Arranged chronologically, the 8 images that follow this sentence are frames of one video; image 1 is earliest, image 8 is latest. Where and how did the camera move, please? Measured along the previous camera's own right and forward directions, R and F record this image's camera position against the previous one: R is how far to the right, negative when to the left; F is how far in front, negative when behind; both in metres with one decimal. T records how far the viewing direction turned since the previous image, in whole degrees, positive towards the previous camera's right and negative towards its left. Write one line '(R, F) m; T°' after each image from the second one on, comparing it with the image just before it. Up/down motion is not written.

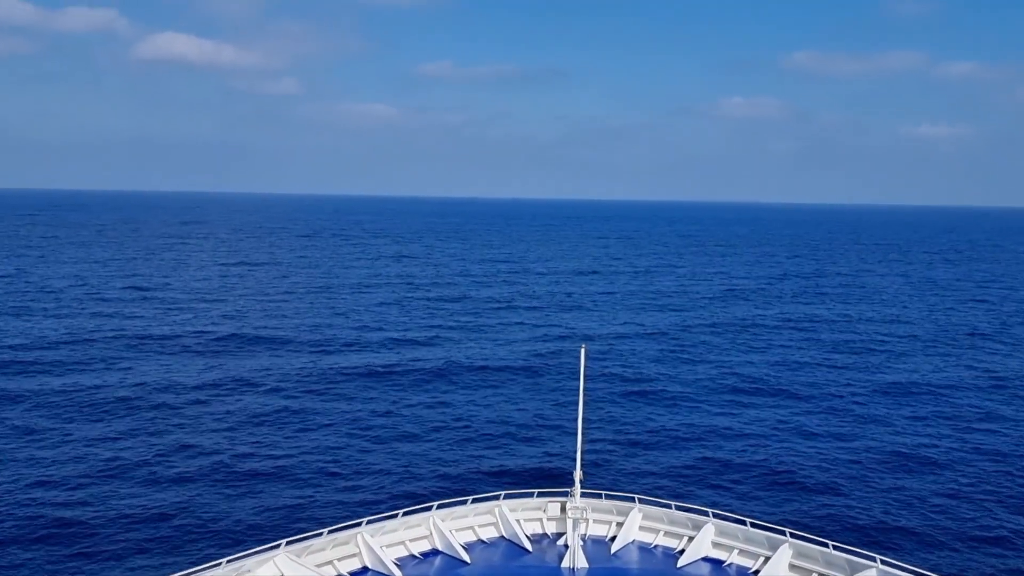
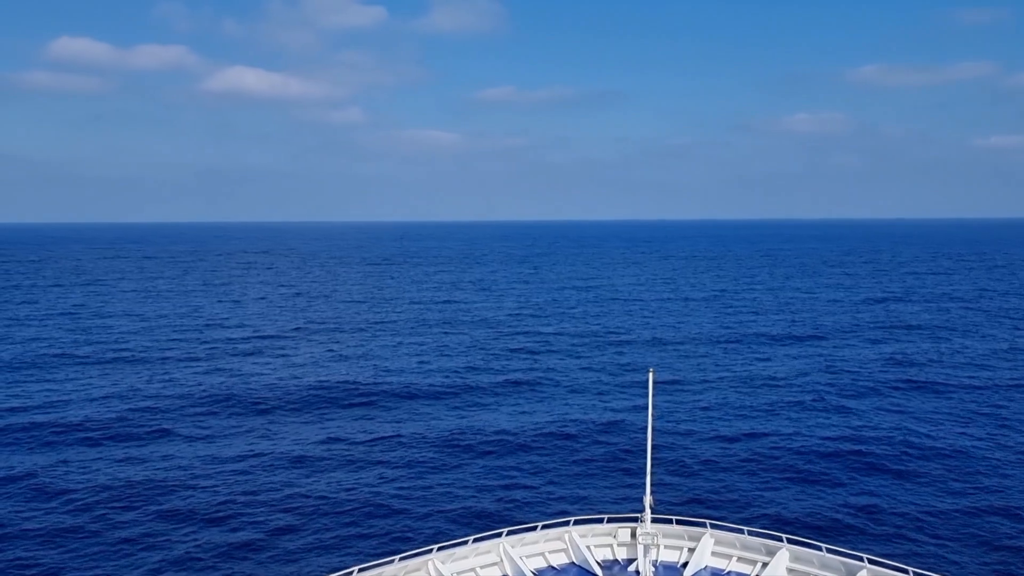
(-0.4, +0.7) m; -3°
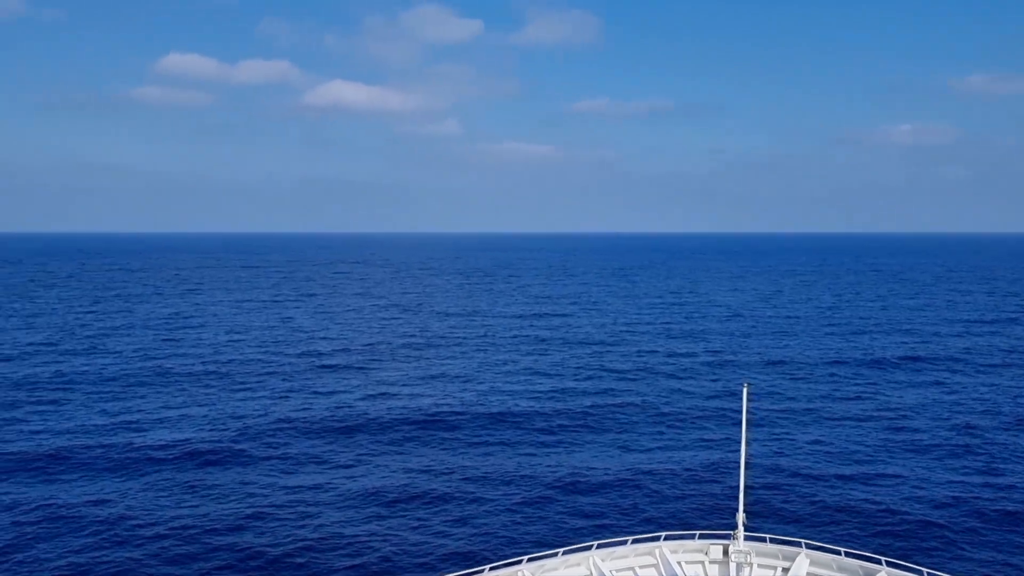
(-0.1, +0.2) m; -5°
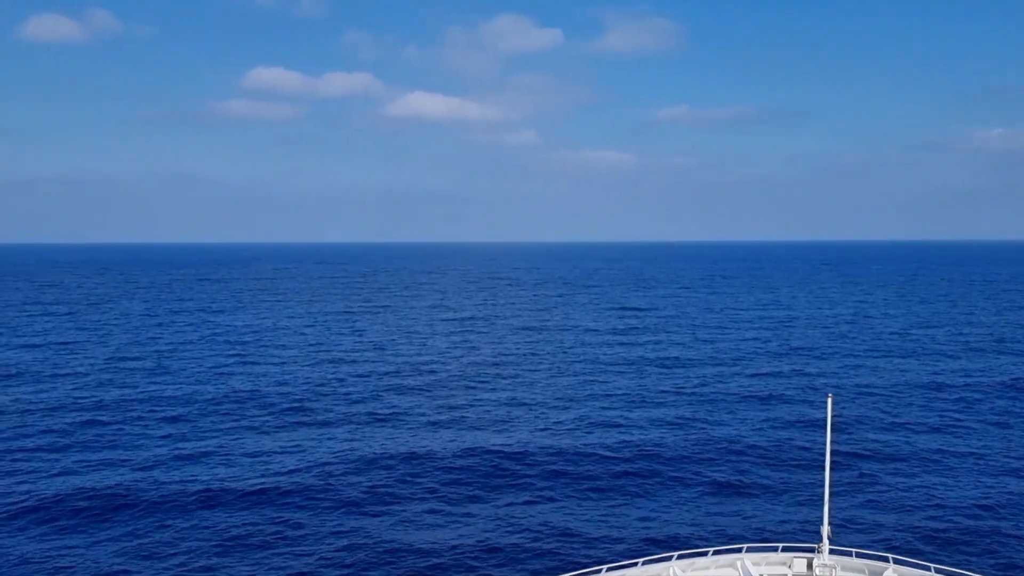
(+0.2, +0.7) m; -4°
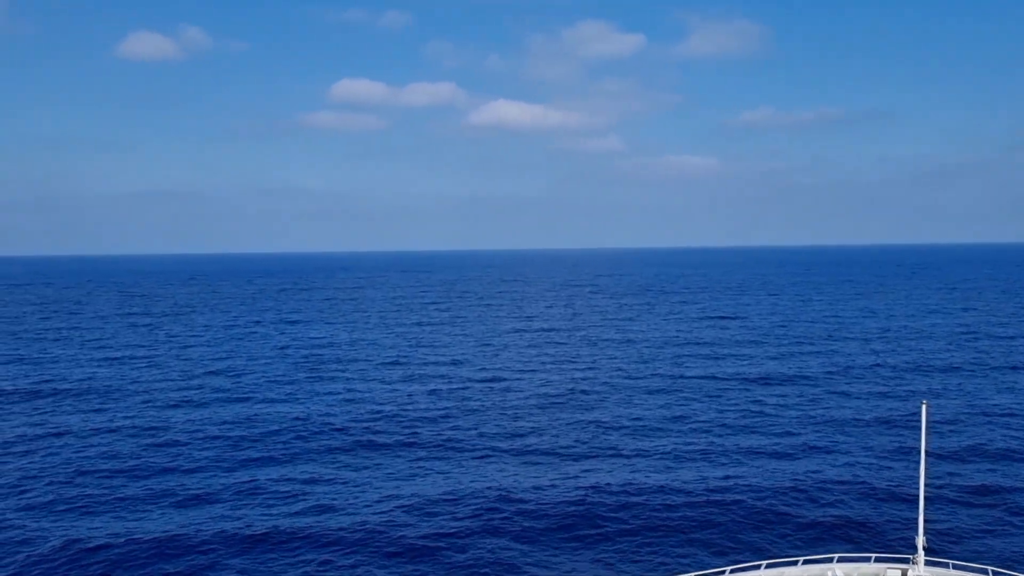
(+0.2, +0.9) m; -5°
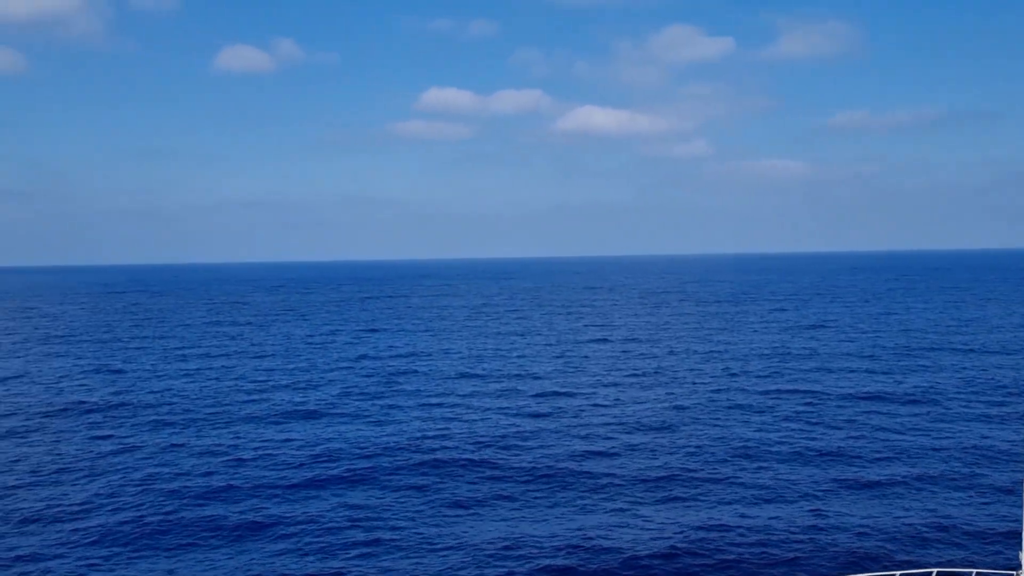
(+0.2, +0.9) m; -5°
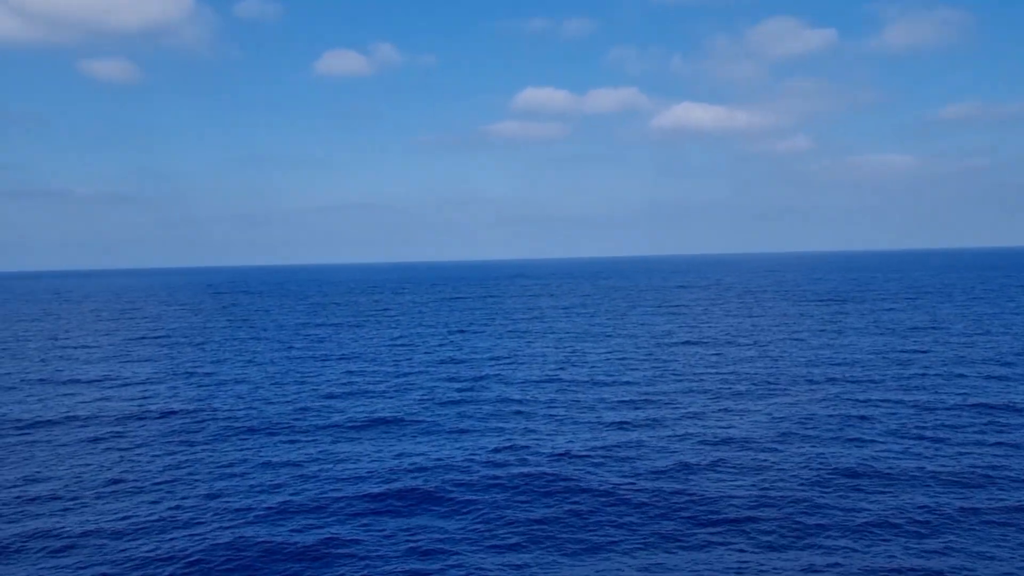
(+0.2, +1.0) m; -5°
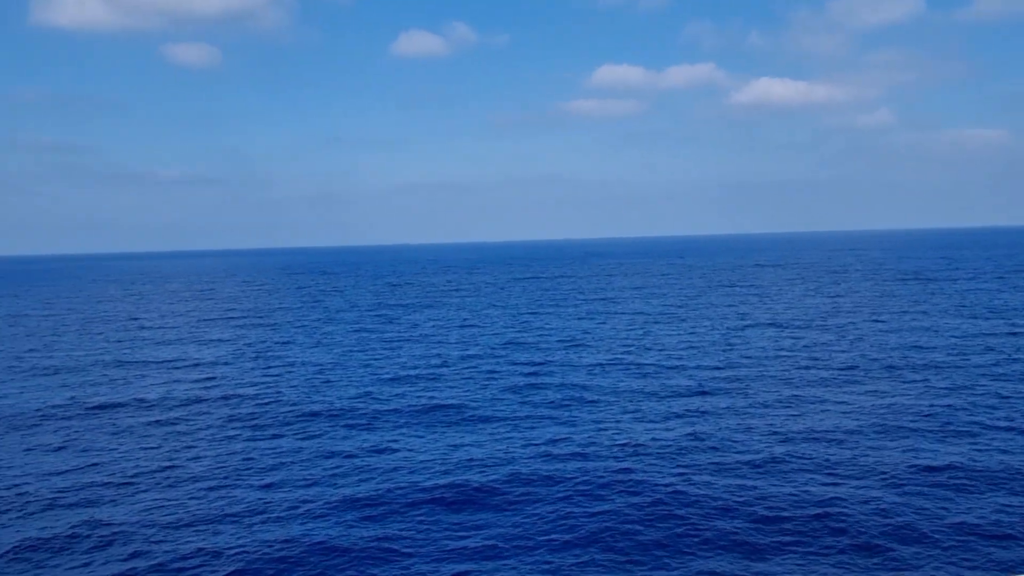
(+0.2, +0.7) m; -4°
